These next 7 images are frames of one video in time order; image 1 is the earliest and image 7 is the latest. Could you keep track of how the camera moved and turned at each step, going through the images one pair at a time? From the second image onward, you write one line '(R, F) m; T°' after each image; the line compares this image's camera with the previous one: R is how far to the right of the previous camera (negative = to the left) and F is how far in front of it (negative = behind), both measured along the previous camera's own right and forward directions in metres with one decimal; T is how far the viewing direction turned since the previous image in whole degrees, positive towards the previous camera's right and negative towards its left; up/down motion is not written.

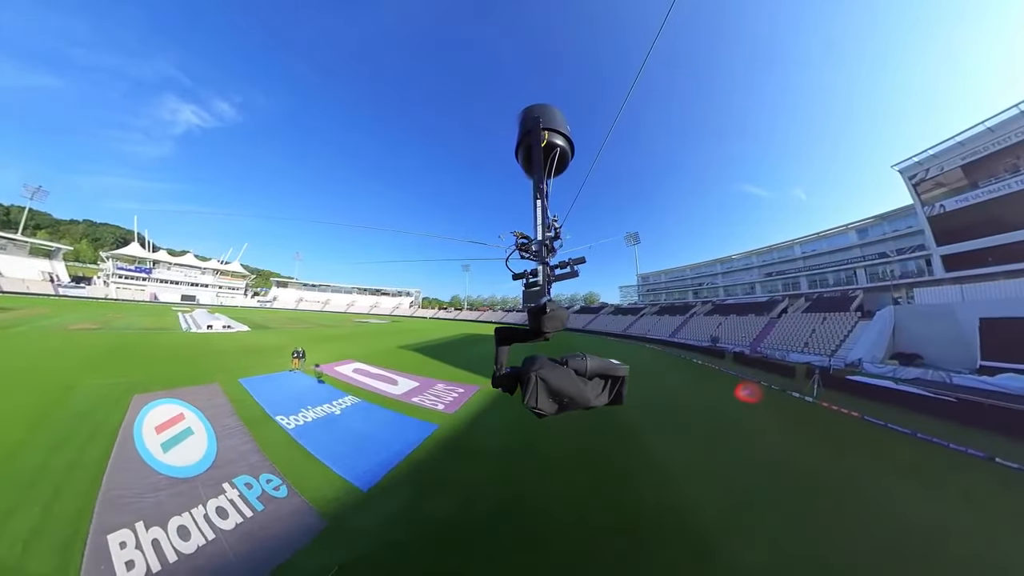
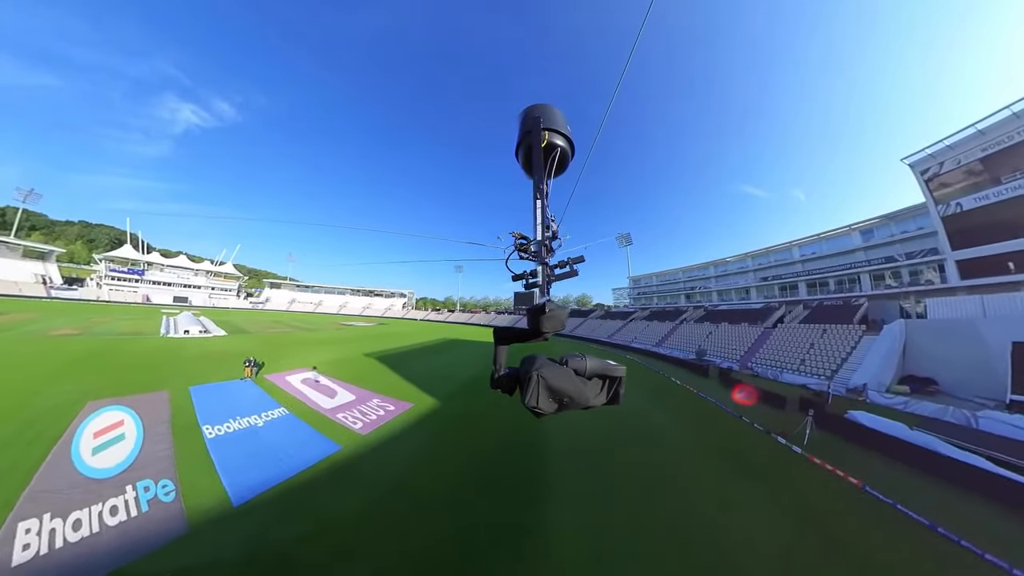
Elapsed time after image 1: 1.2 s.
(+1.1, +0.9) m; -1°
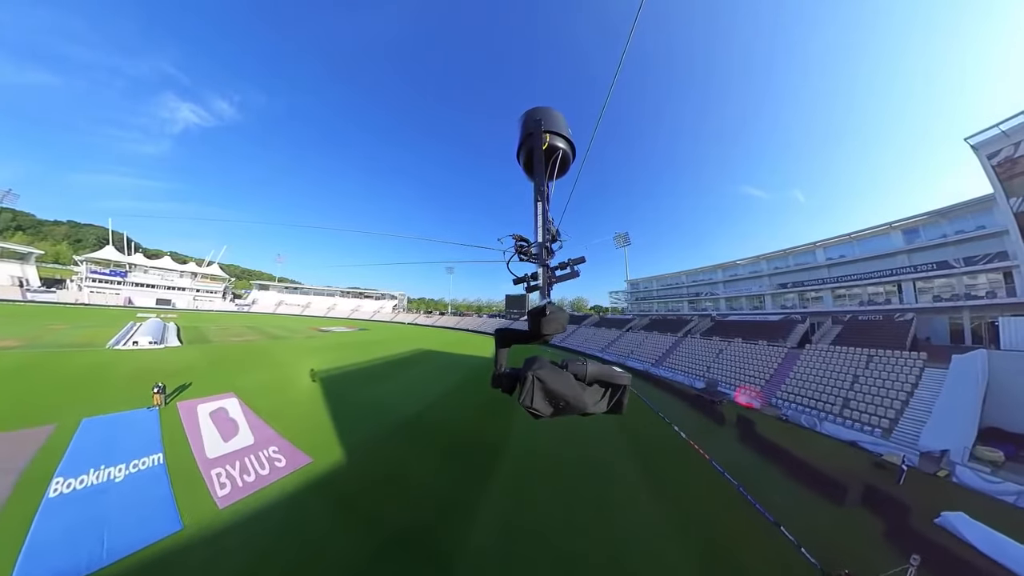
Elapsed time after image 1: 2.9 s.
(+1.0, +1.8) m; -1°
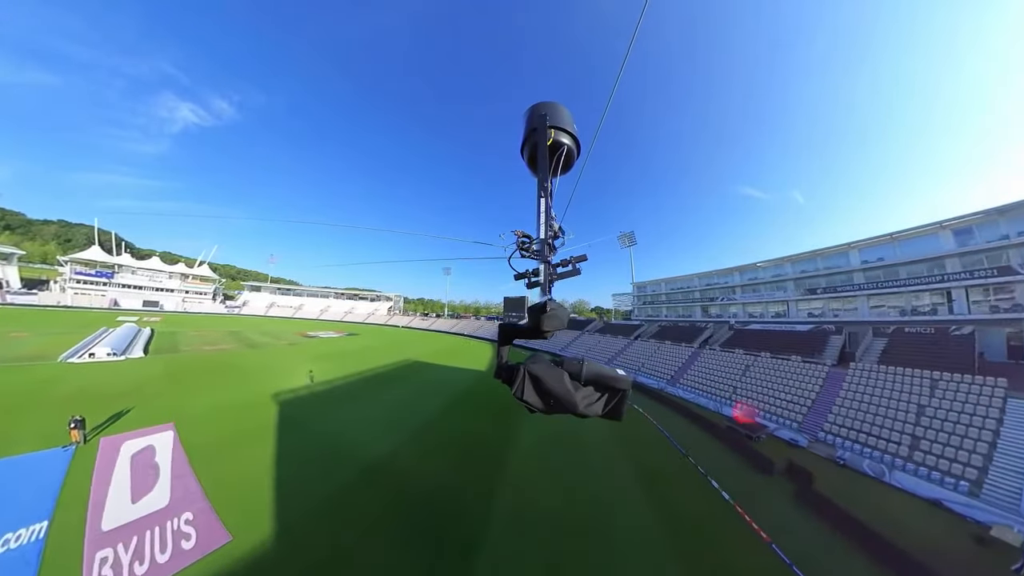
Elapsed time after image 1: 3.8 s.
(+0.1, +1.3) m; 0°
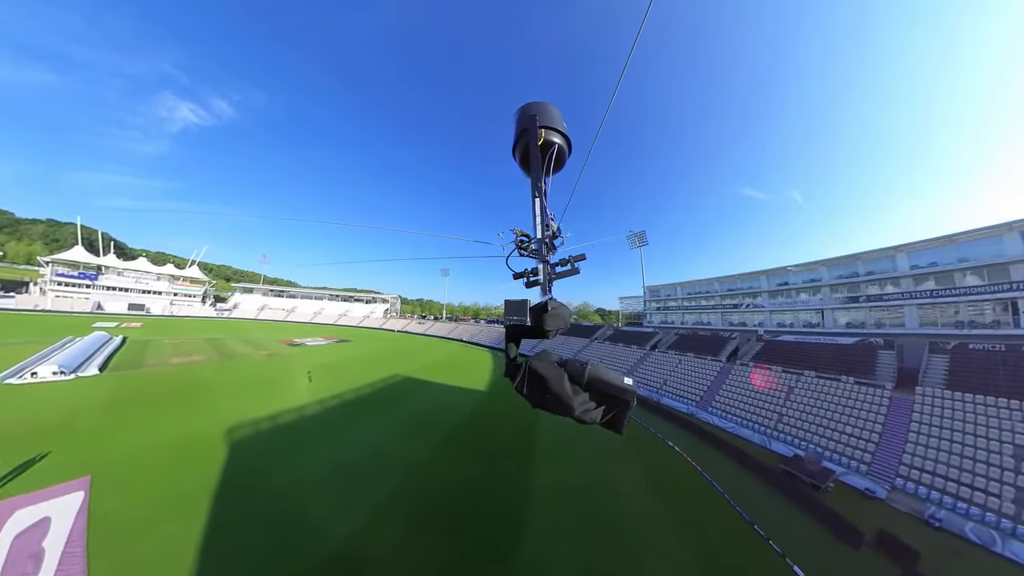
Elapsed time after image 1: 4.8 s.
(-0.2, +1.4) m; 0°
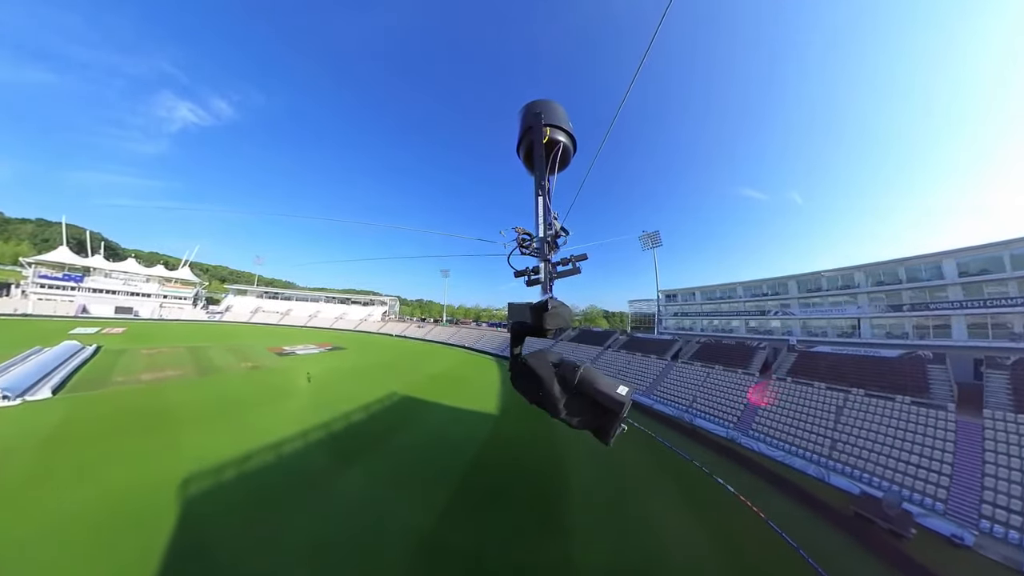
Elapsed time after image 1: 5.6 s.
(-0.4, +1.3) m; 0°
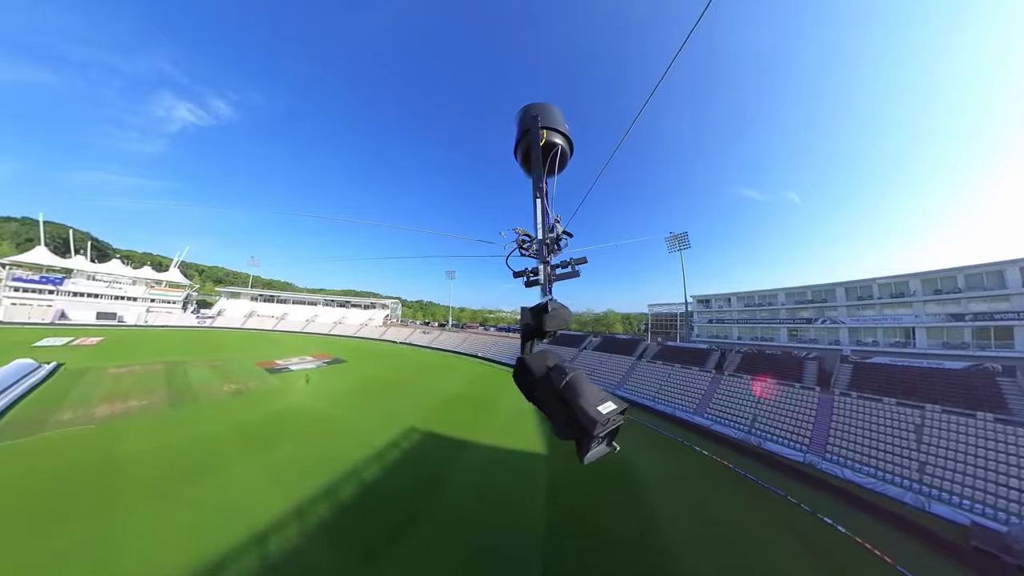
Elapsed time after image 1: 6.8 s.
(-1.3, +2.1) m; 0°
